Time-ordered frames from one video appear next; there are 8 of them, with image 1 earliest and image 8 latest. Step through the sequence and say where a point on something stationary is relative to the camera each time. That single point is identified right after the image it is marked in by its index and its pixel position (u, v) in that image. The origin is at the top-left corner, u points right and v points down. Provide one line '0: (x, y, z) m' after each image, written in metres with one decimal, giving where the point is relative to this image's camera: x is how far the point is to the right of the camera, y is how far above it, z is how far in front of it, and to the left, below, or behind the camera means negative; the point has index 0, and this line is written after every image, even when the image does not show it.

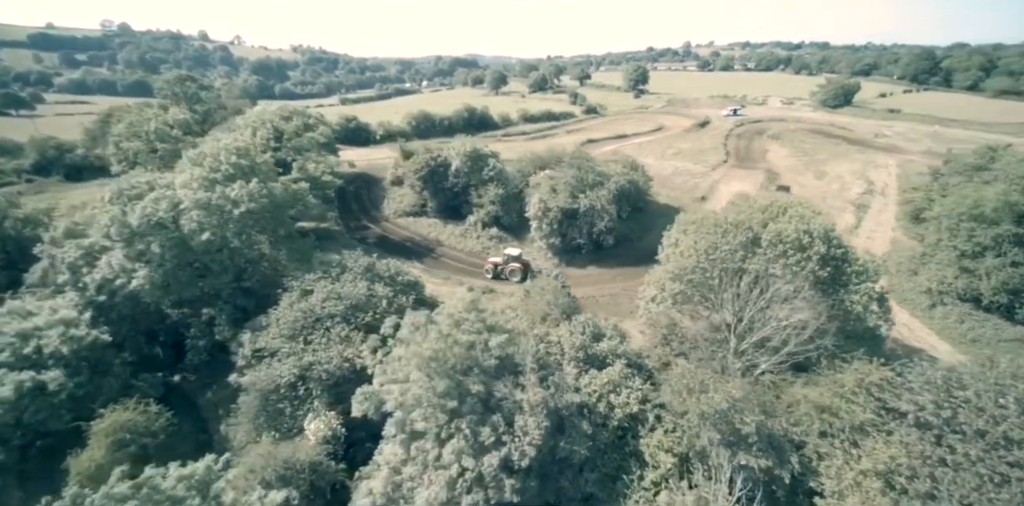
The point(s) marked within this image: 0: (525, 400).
0: (+0.8, -5.6, +17.8) m
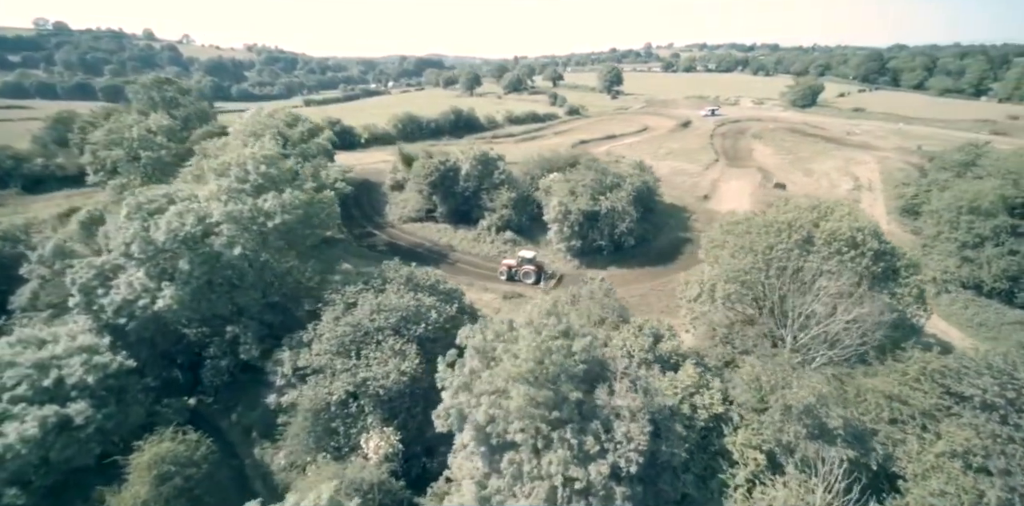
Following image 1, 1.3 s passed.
0: (+4.6, -5.9, +17.9) m
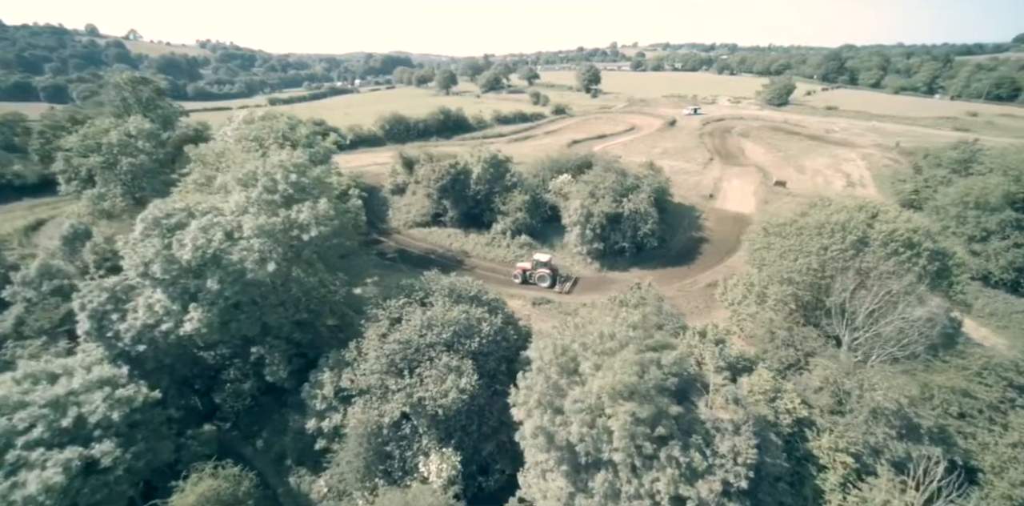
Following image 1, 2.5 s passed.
0: (+8.1, -6.2, +17.6) m
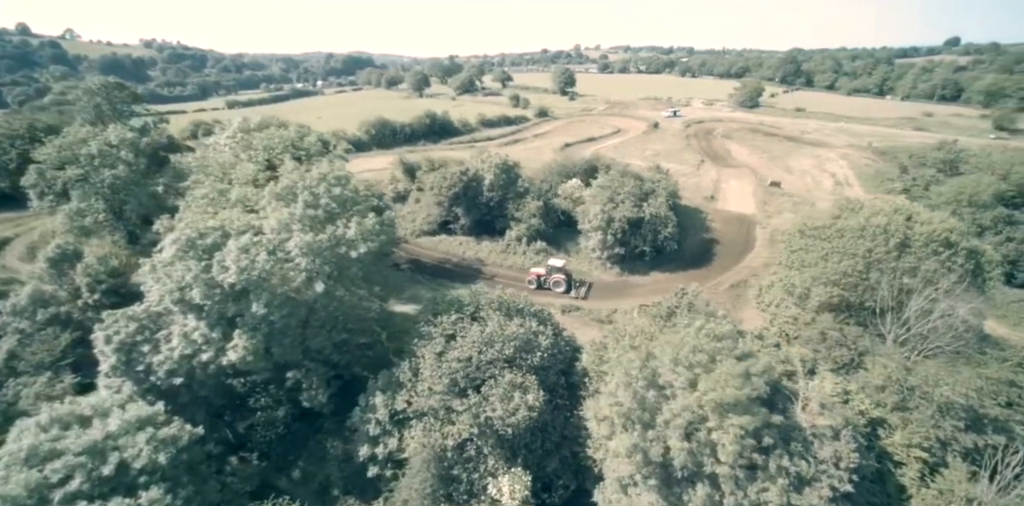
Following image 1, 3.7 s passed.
0: (+11.8, -6.5, +17.9) m
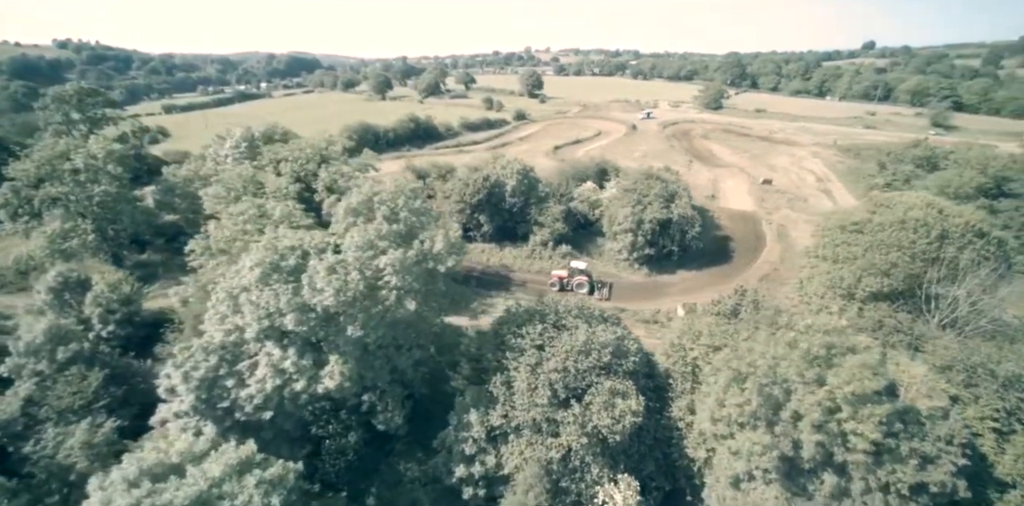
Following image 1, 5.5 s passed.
0: (+17.2, -6.3, +19.3) m
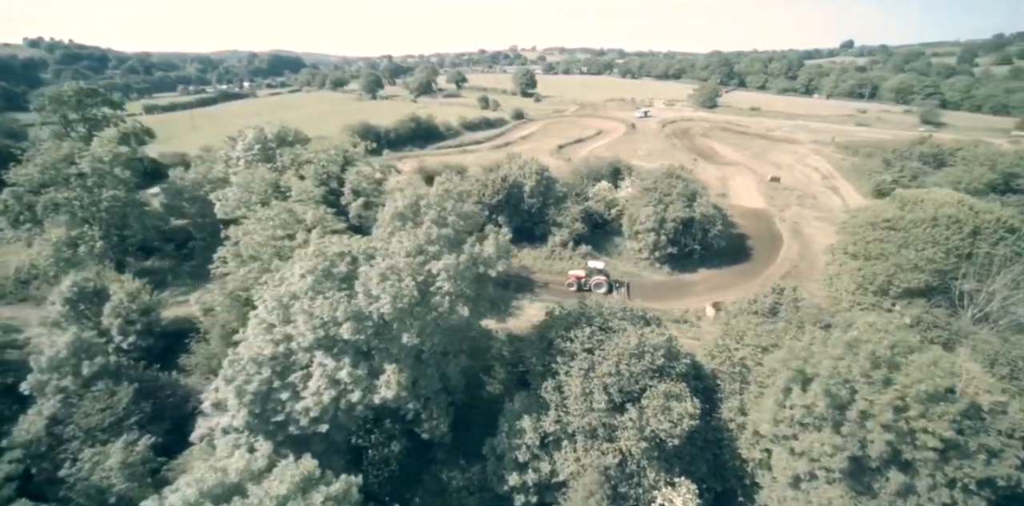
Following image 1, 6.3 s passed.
0: (+19.9, -6.2, +19.5) m
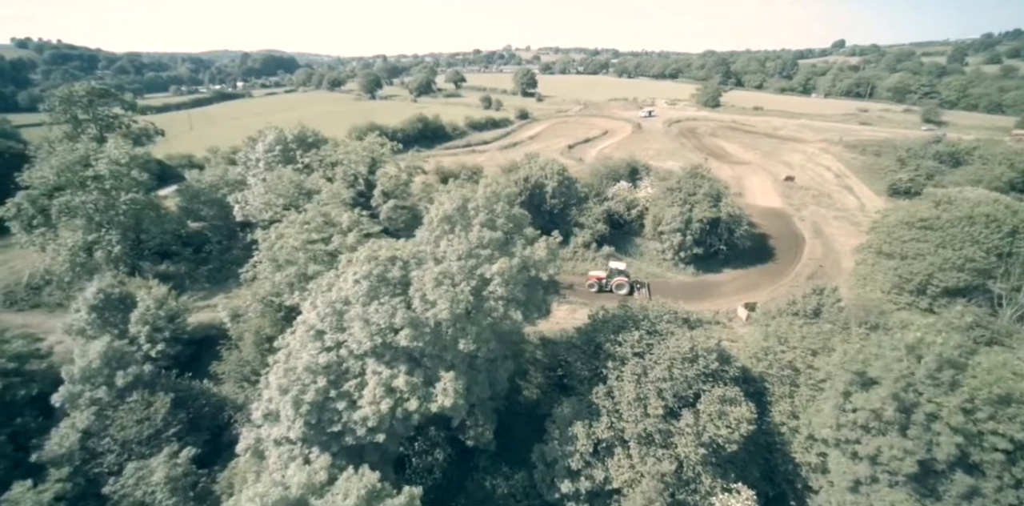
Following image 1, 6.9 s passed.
0: (+22.4, -6.2, +19.4) m
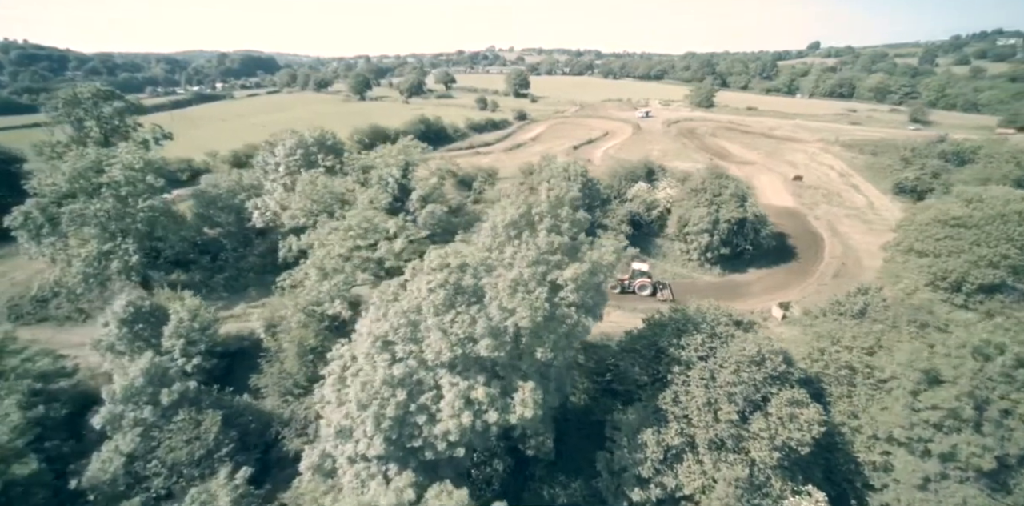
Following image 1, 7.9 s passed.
0: (+25.7, -6.1, +19.8) m
